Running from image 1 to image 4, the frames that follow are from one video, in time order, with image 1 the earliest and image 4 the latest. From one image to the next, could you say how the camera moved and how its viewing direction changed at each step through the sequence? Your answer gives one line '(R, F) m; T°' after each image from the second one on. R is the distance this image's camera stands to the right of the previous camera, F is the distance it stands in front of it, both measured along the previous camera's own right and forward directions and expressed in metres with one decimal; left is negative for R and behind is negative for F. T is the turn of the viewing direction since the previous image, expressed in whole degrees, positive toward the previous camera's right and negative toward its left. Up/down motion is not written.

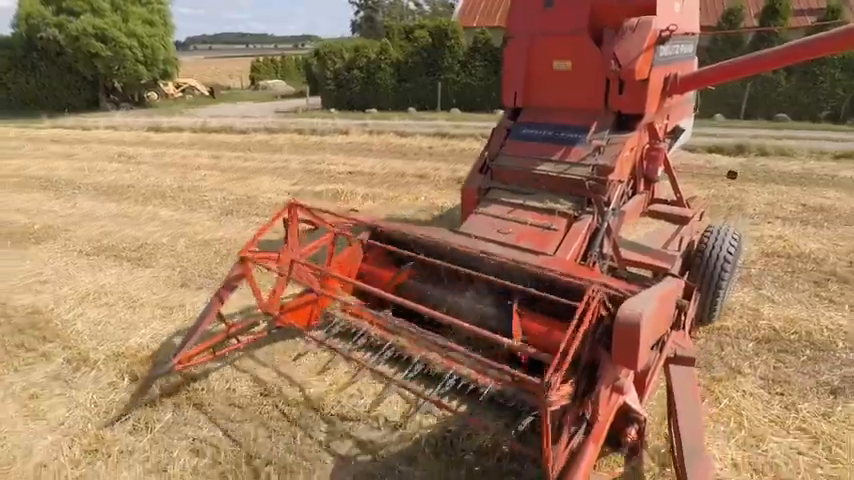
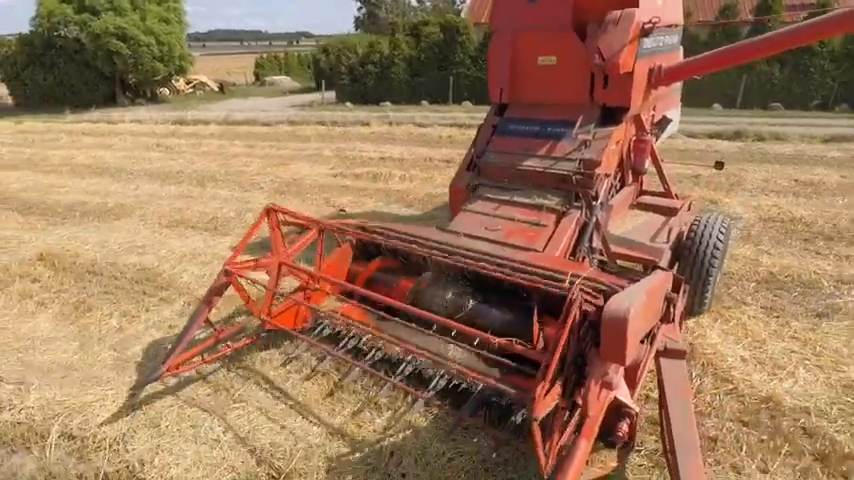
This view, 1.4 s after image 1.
(-0.7, -0.9) m; +1°
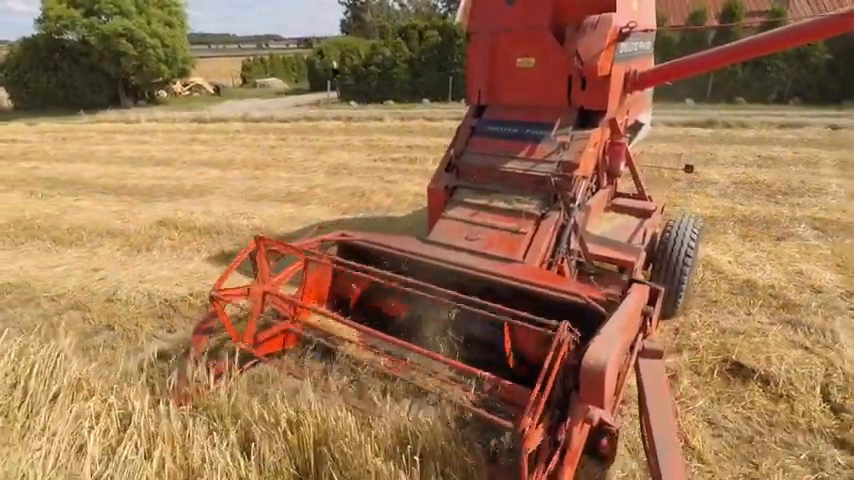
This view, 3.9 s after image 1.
(-1.3, -1.6) m; +3°
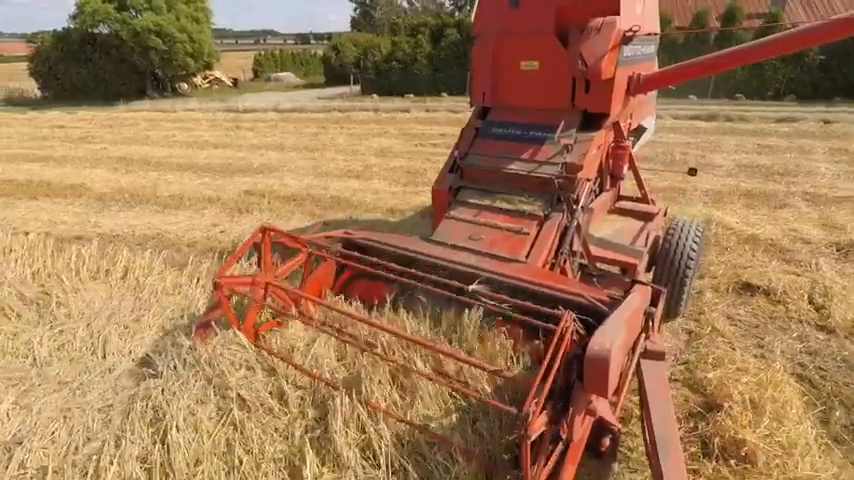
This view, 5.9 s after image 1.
(-1.0, -1.3) m; +1°
